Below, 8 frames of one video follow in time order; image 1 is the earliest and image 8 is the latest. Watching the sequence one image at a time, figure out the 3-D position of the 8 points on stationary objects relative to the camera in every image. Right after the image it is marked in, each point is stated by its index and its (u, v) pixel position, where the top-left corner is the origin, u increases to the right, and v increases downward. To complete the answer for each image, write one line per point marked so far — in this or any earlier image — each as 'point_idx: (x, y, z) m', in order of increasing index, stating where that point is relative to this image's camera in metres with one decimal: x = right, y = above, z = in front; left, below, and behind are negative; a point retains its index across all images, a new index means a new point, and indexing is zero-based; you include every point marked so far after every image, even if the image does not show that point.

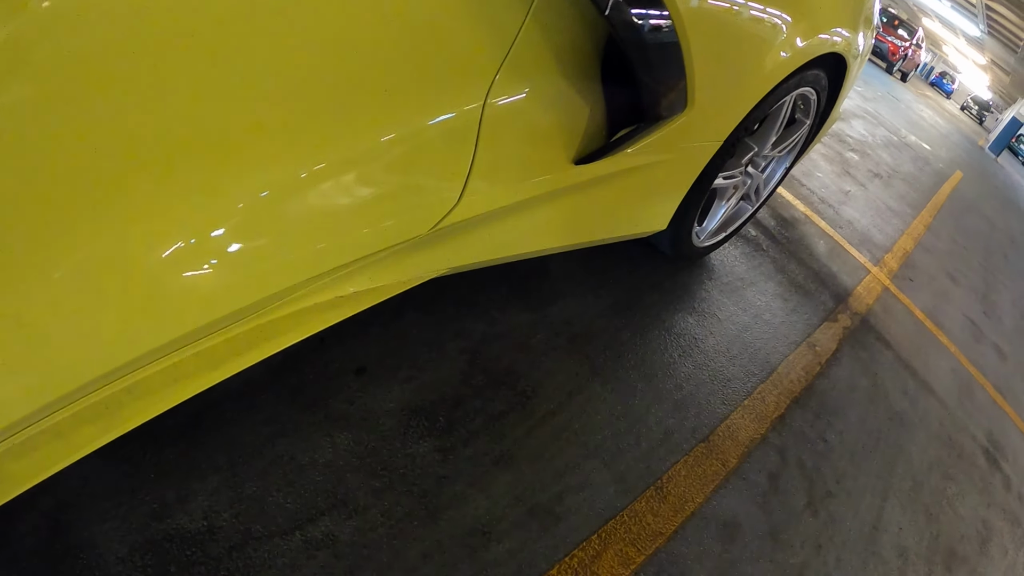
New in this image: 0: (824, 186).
0: (+1.3, +0.5, +3.7) m
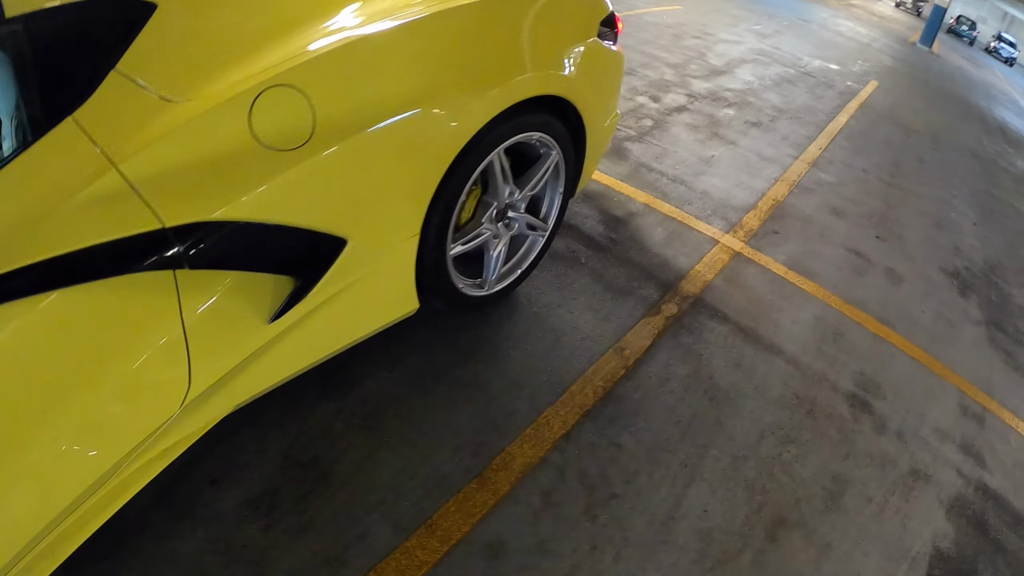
0: (+0.7, +0.6, +3.7) m
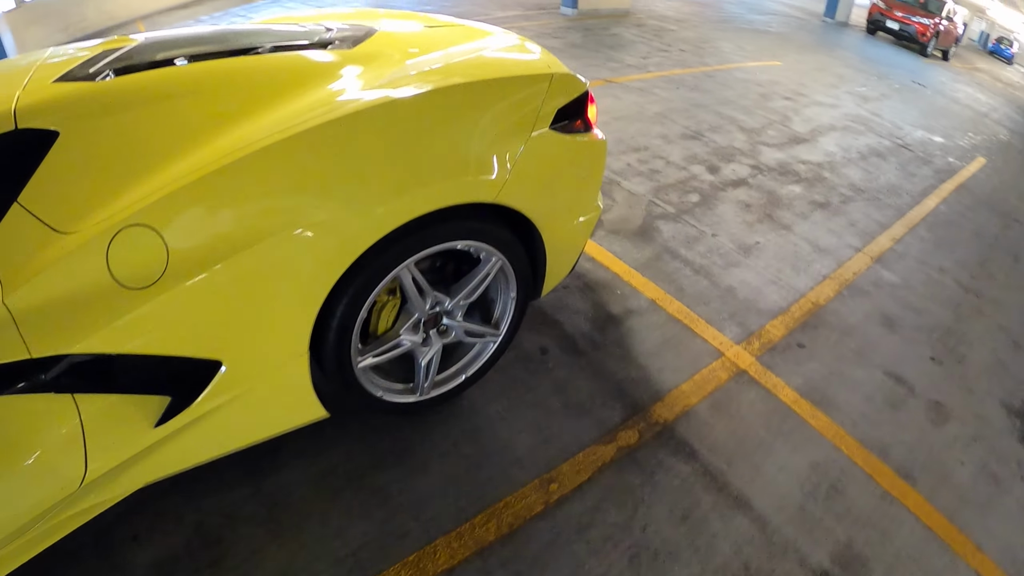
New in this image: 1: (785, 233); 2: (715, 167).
0: (+0.8, +0.2, +3.3) m
1: (+1.2, +0.2, +3.5) m
2: (+1.0, +0.6, +3.9) m
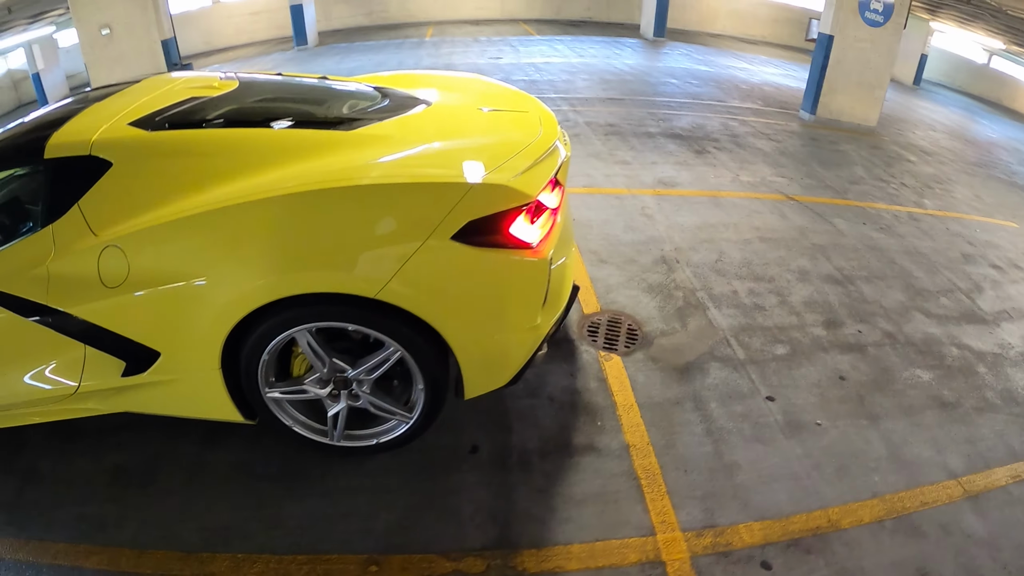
0: (+0.8, -0.4, +2.8) m
1: (+1.2, -0.5, +2.8) m
2: (+1.3, -0.1, +3.3) m
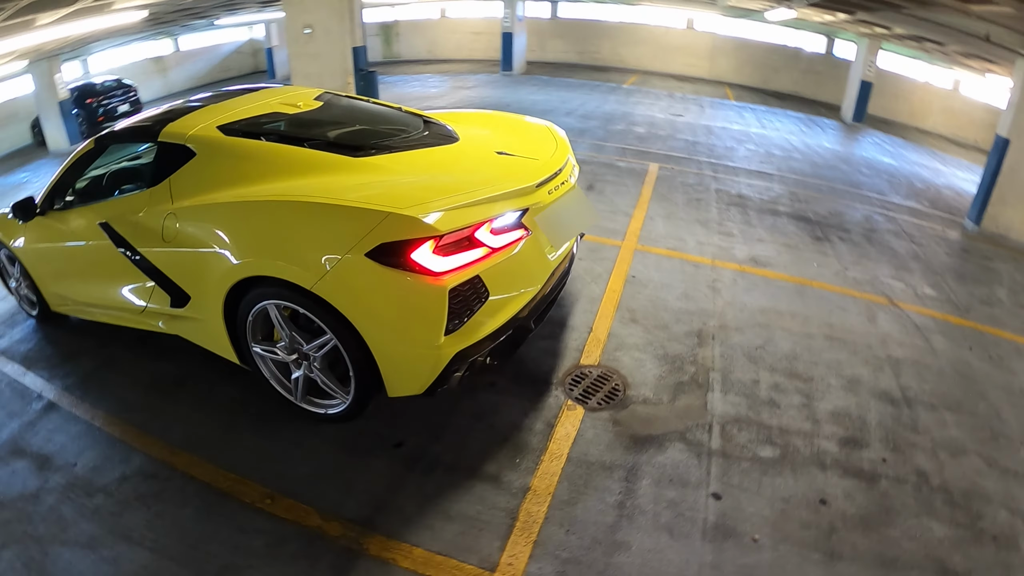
0: (+0.5, -0.7, +2.5) m
1: (+0.9, -0.8, +2.3) m
2: (+1.2, -0.6, +2.8) m
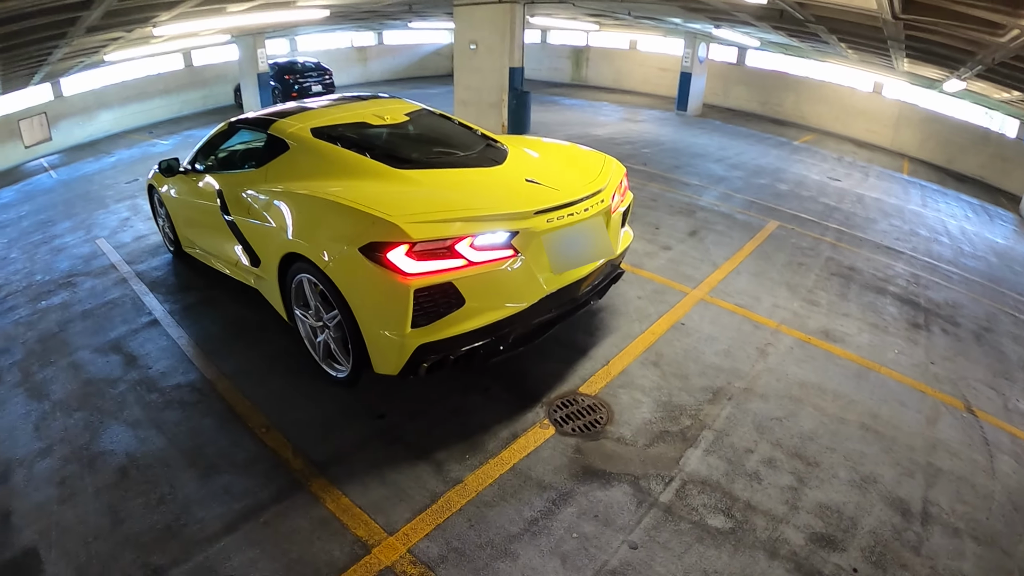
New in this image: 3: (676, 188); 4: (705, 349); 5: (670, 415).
0: (+0.2, -0.8, +2.4) m
1: (+0.5, -1.0, +2.2) m
2: (+1.0, -0.8, +2.5) m
3: (+1.2, +0.7, +5.9) m
4: (+0.9, -0.3, +3.6) m
5: (+0.6, -0.5, +3.1) m
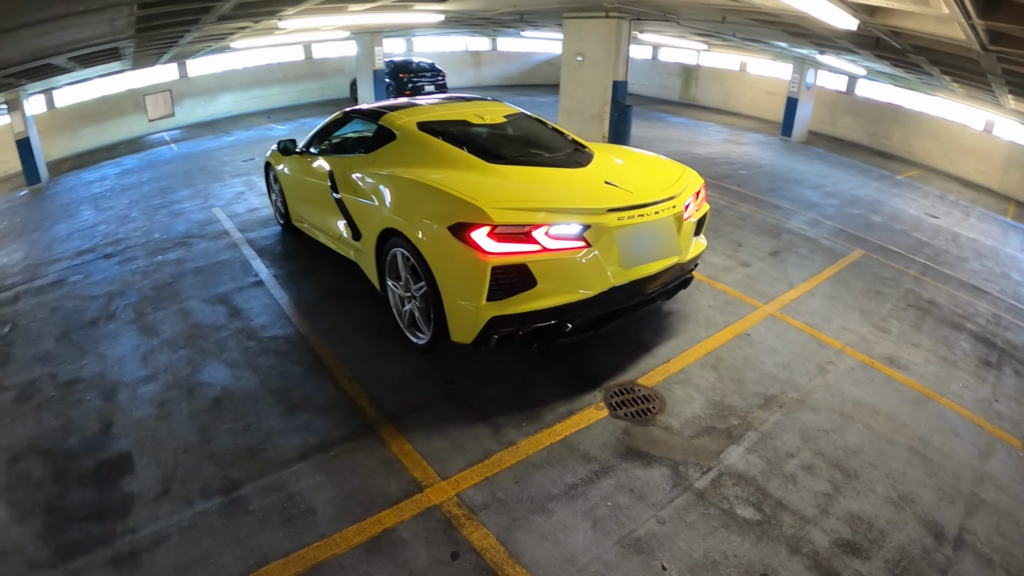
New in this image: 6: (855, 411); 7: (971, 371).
0: (+0.4, -0.7, +2.6) m
1: (+0.6, -0.9, +2.3) m
2: (+1.1, -0.9, +2.6) m
3: (+1.9, +0.6, +6.0) m
4: (+1.2, -0.3, +3.8) m
5: (+0.9, -0.5, +3.3) m
6: (+1.5, -0.5, +3.4) m
7: (+2.2, -0.4, +3.9) m
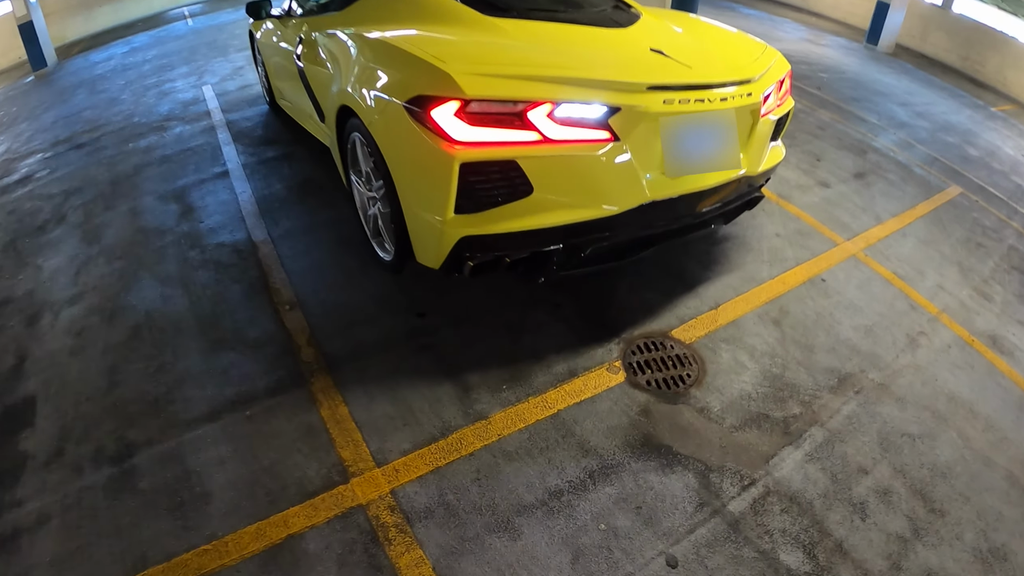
0: (+0.2, -0.6, +1.8) m
1: (+0.4, -0.9, +1.6) m
2: (+1.0, -0.8, +1.9) m
3: (+2.0, +1.0, +5.0) m
4: (+1.1, -0.2, +2.9) m
5: (+0.8, -0.4, +2.5) m
6: (+1.4, -0.4, +2.6) m
7: (+2.2, -0.3, +3.0) m
